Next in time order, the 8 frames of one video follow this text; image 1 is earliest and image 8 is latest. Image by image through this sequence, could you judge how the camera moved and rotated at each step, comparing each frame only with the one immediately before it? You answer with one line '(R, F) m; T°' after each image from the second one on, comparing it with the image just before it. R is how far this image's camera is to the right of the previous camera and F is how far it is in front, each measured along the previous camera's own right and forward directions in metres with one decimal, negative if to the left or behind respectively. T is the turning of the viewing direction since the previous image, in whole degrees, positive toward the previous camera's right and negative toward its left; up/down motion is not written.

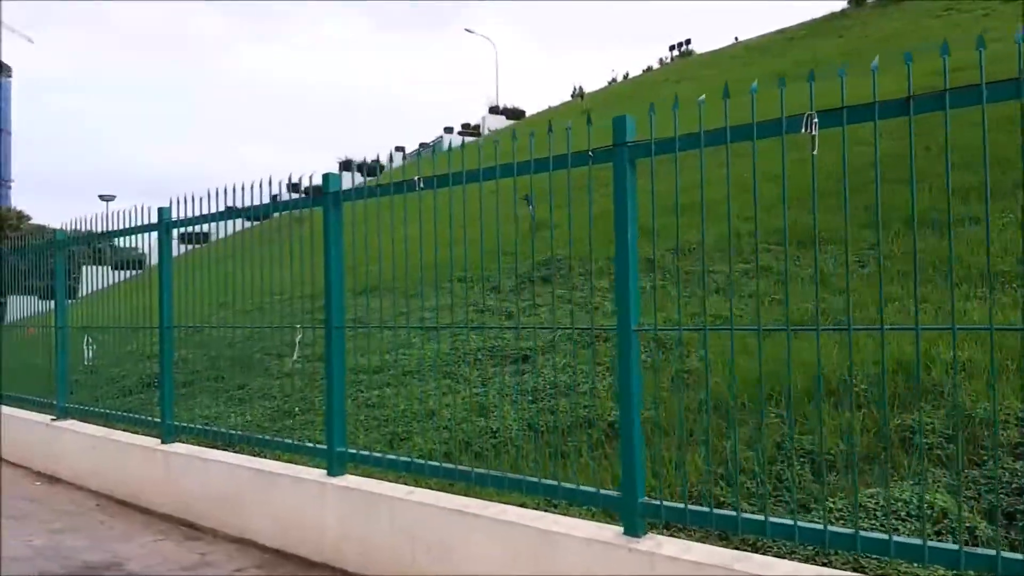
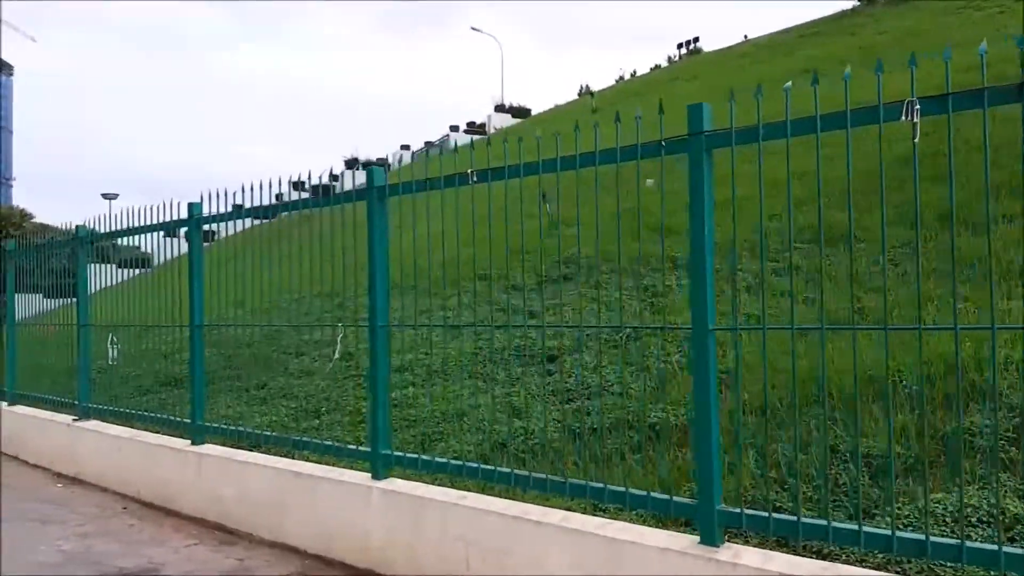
(-0.3, +0.1) m; 0°
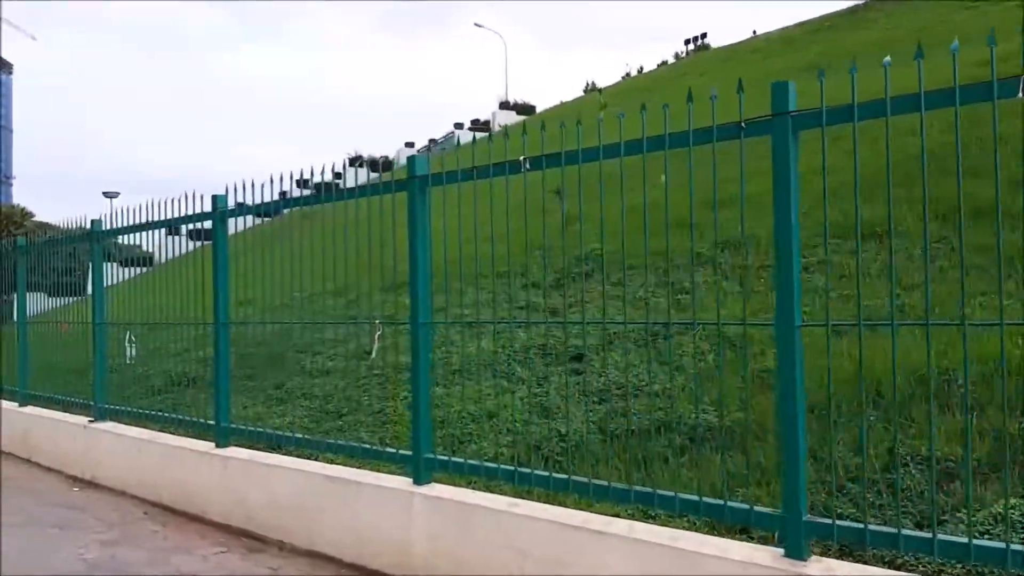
(-0.3, +0.2) m; 0°
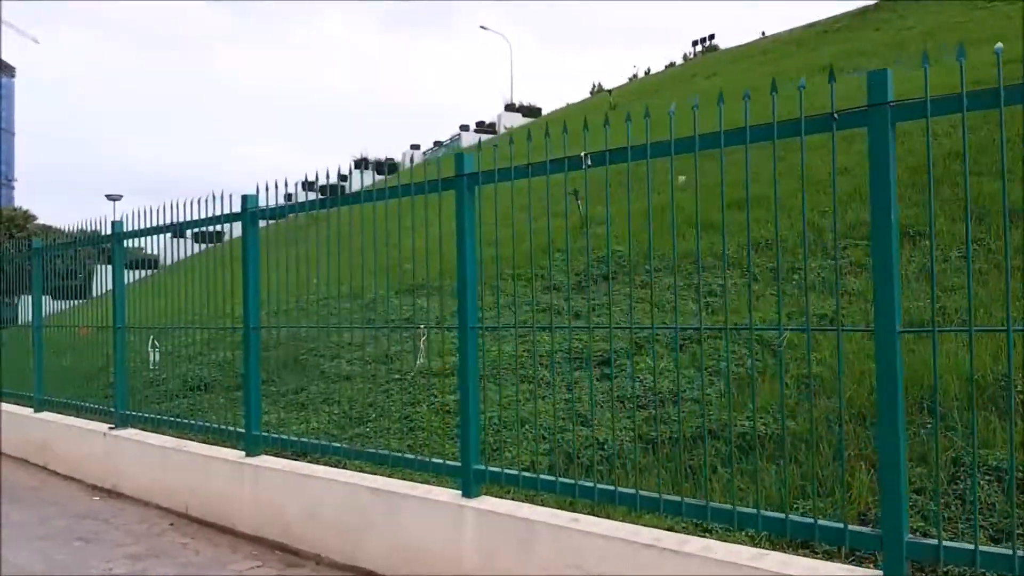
(-0.3, +0.2) m; 0°
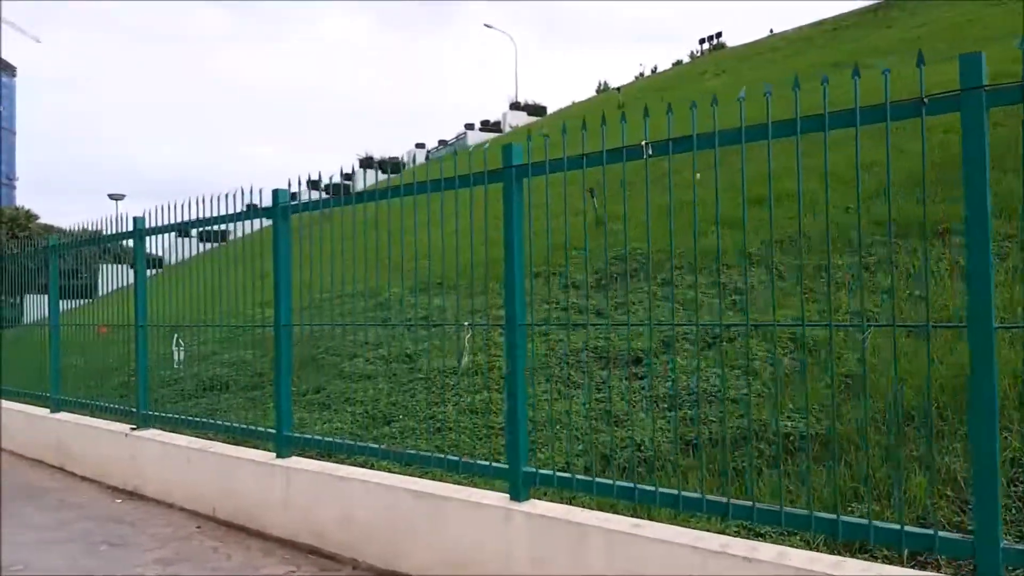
(-0.2, +0.1) m; 0°
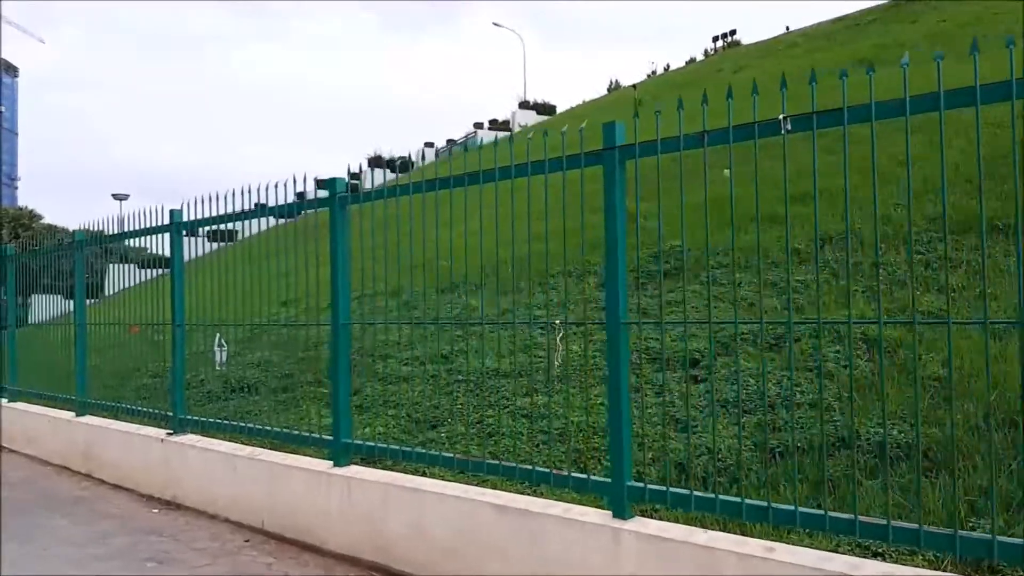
(-0.5, +0.3) m; 0°
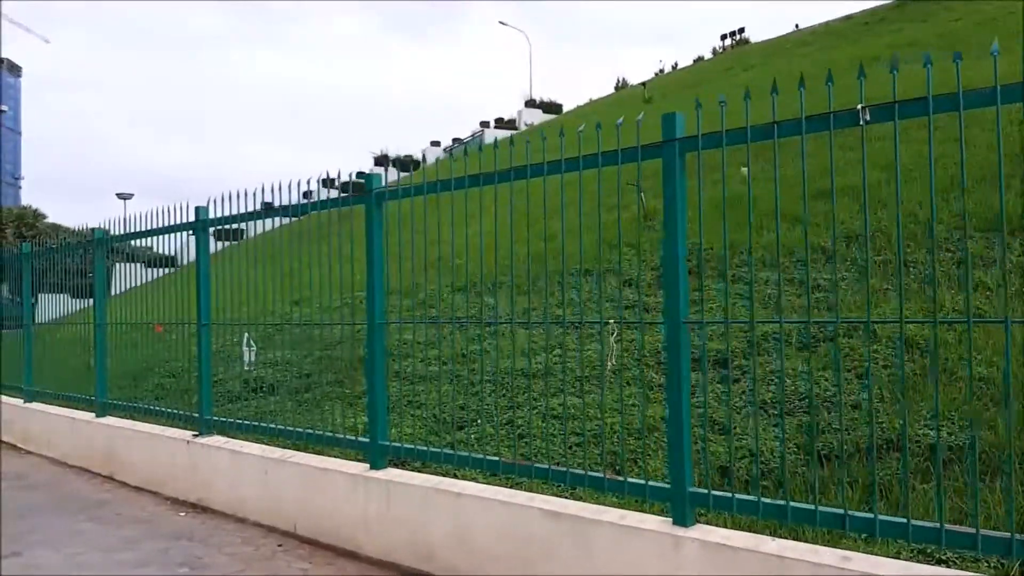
(-0.2, +0.1) m; 0°
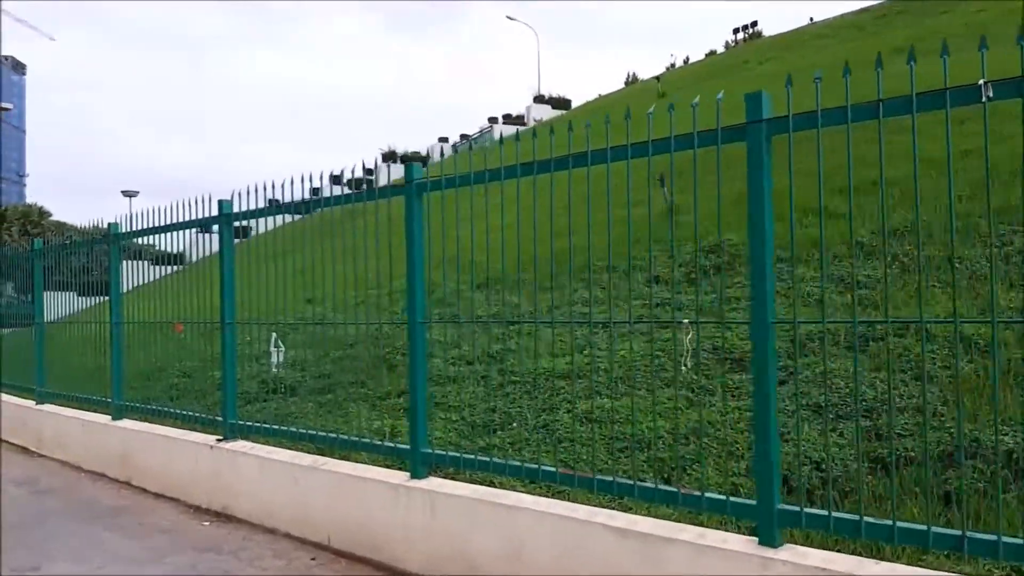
(-0.3, +0.3) m; 0°
